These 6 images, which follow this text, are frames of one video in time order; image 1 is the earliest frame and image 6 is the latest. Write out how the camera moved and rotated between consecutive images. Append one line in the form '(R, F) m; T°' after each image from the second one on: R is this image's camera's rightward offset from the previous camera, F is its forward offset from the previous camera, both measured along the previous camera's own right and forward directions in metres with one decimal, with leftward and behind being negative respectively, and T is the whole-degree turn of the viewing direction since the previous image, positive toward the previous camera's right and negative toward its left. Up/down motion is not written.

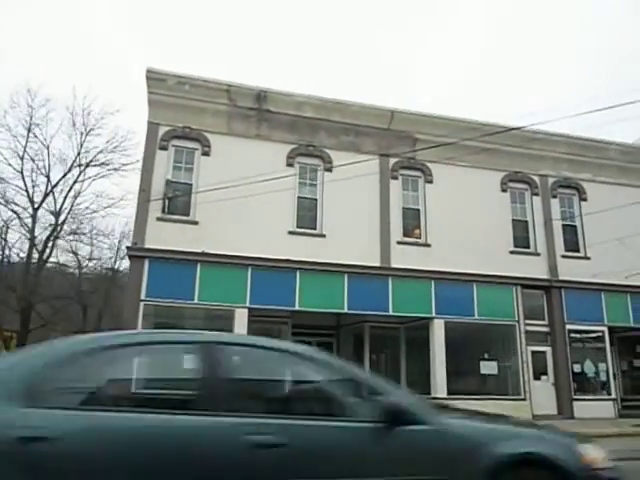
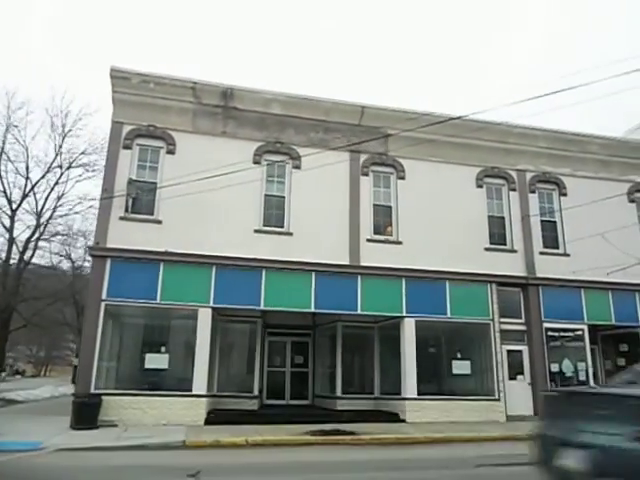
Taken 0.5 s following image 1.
(+1.3, +0.2) m; -1°
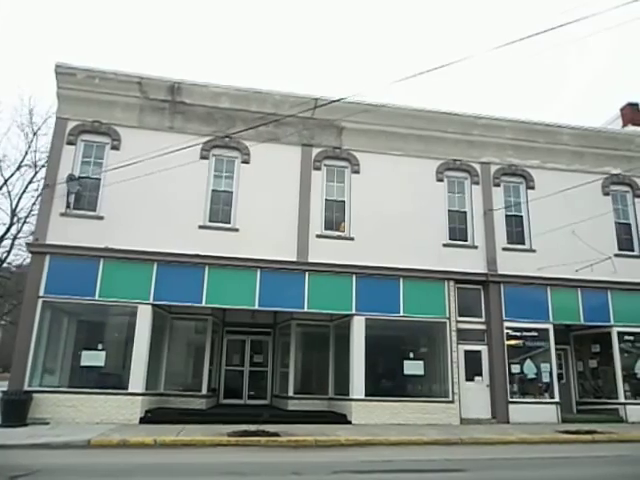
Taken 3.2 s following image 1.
(+2.2, +0.5) m; -3°
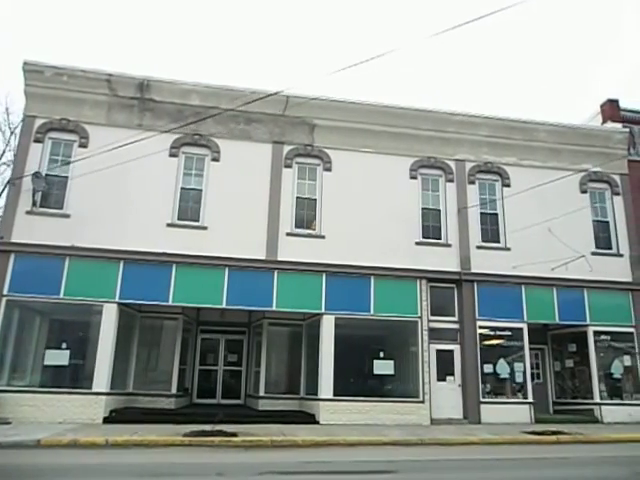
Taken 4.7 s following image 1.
(+1.0, +0.2) m; 0°
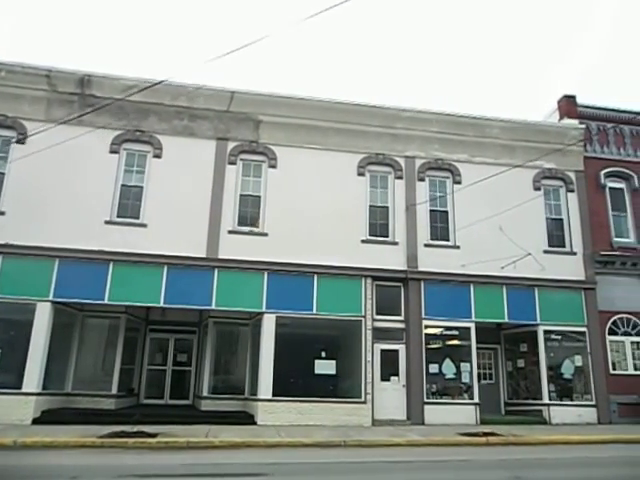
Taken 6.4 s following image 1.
(+1.6, +0.2) m; 0°
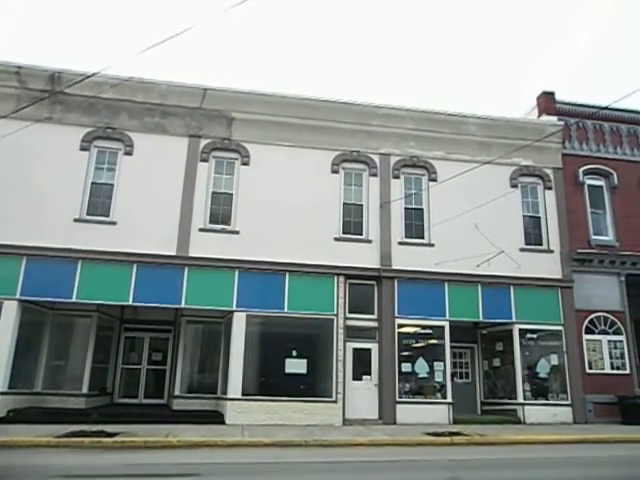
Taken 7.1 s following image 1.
(+0.8, +0.1) m; 0°
